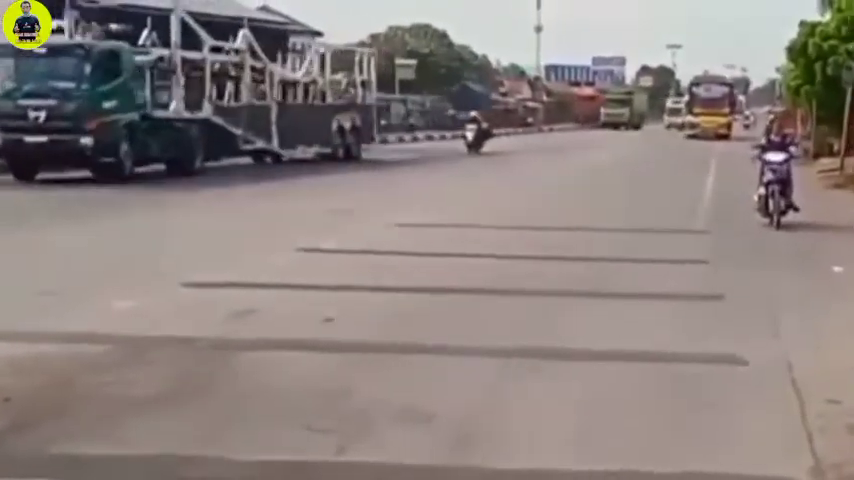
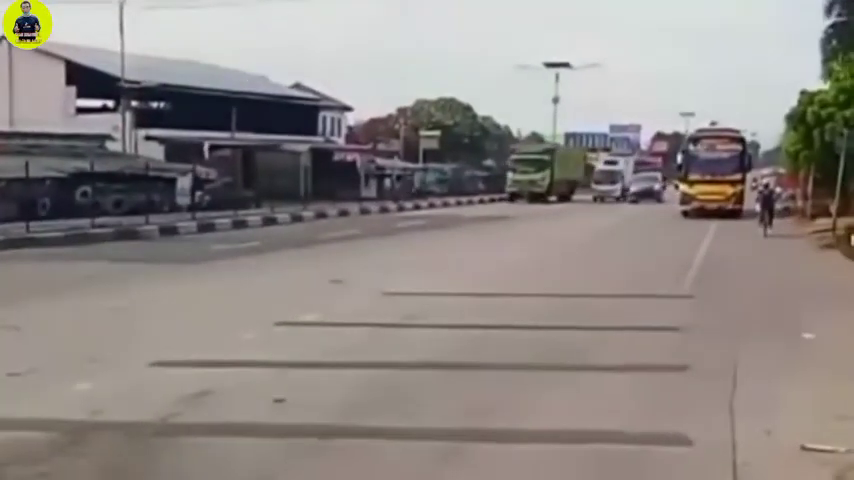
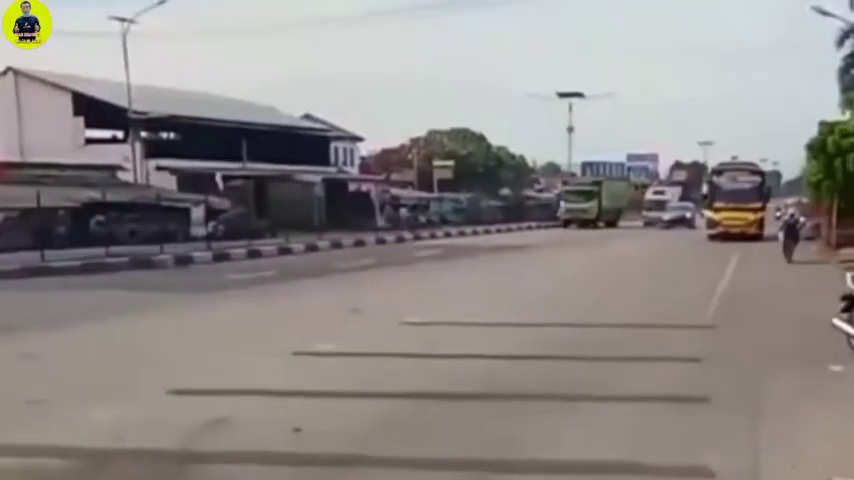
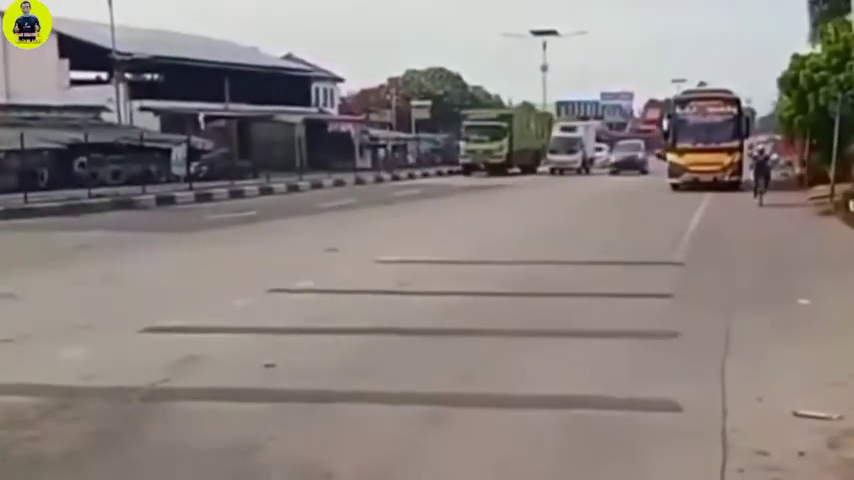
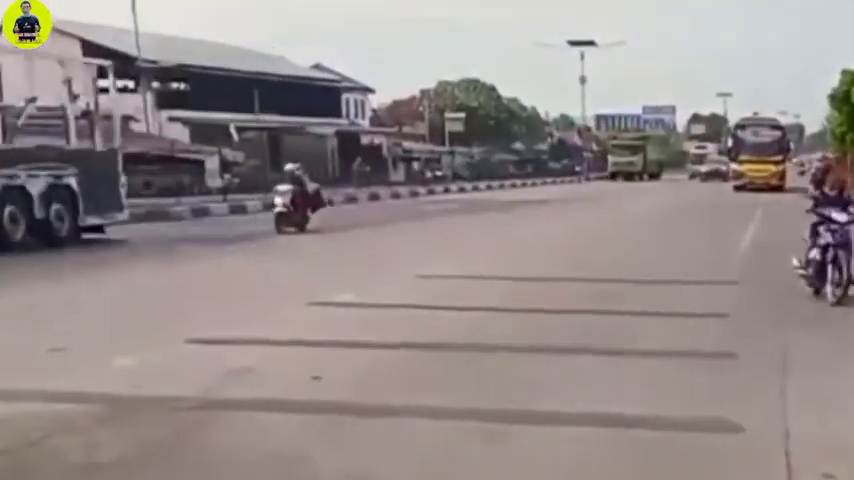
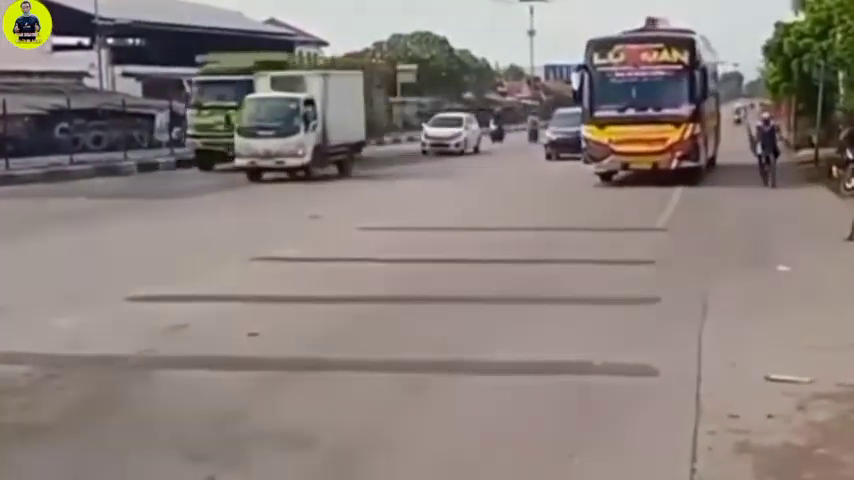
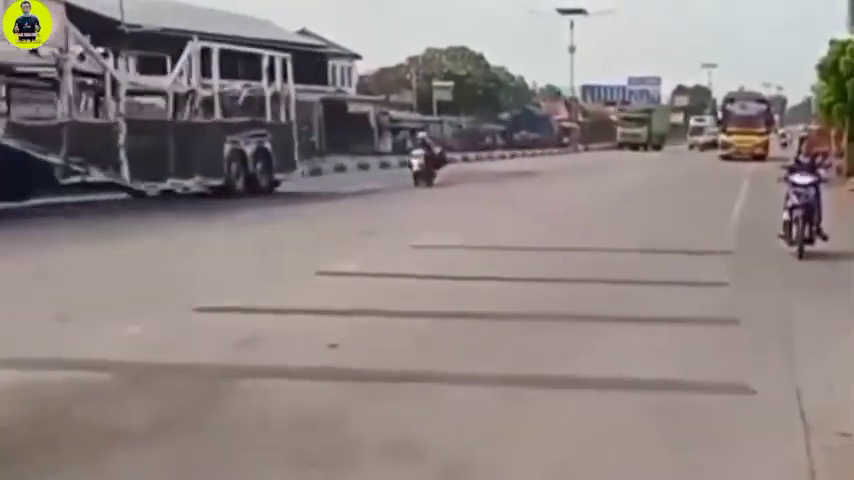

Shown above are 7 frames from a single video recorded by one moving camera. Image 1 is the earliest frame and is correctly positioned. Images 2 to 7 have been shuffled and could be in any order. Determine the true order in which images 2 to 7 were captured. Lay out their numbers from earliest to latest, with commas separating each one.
7, 5, 3, 2, 4, 6
